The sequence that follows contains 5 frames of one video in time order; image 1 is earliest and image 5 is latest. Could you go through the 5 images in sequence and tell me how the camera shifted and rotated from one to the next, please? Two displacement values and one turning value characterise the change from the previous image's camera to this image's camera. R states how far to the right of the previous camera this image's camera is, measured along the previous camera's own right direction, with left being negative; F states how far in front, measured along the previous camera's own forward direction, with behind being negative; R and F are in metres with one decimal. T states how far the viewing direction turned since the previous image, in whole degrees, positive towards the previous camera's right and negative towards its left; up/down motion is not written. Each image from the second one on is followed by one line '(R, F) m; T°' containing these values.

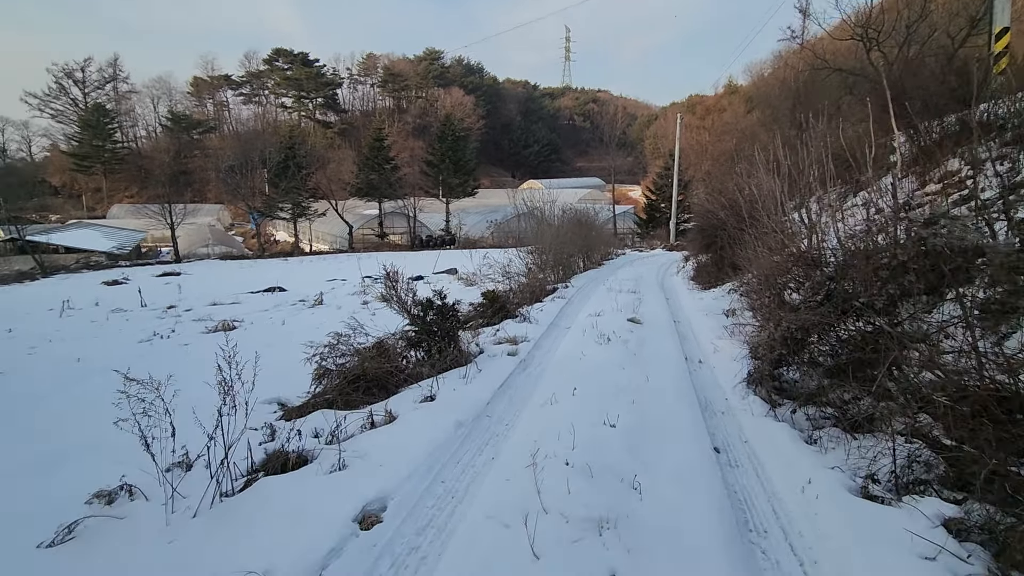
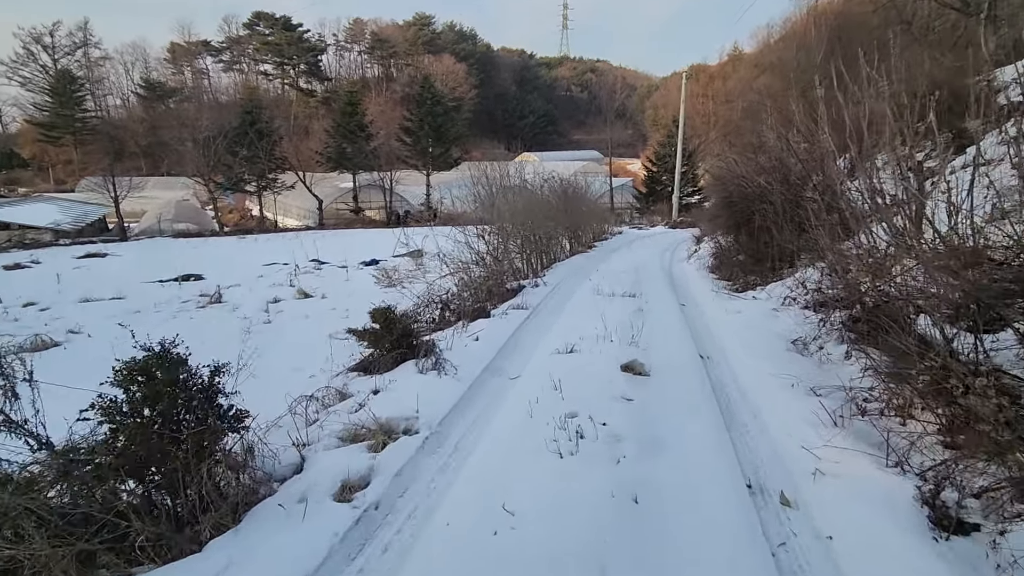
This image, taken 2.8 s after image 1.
(+1.0, +4.3) m; 0°
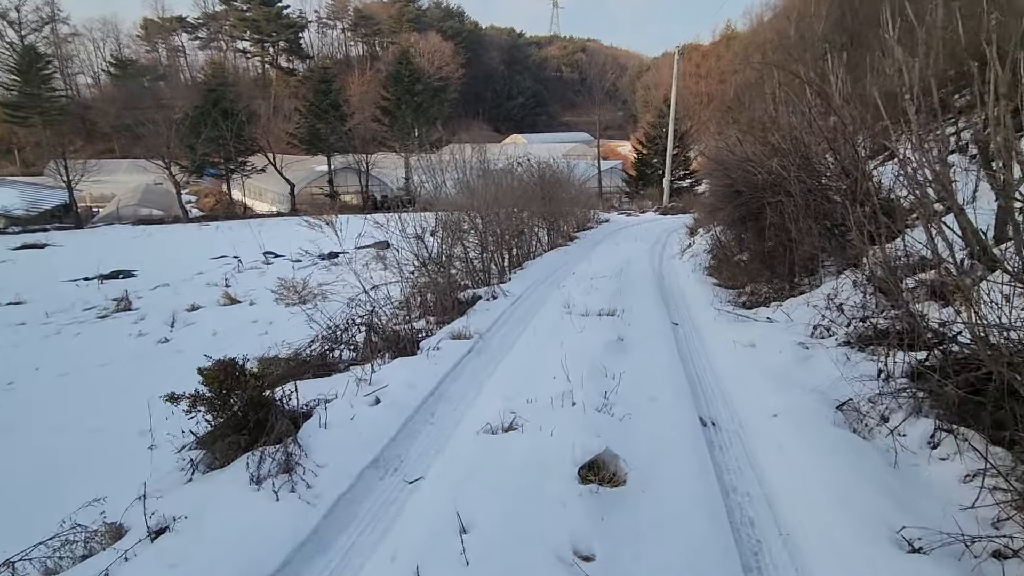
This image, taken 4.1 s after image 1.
(+0.6, +2.0) m; +1°
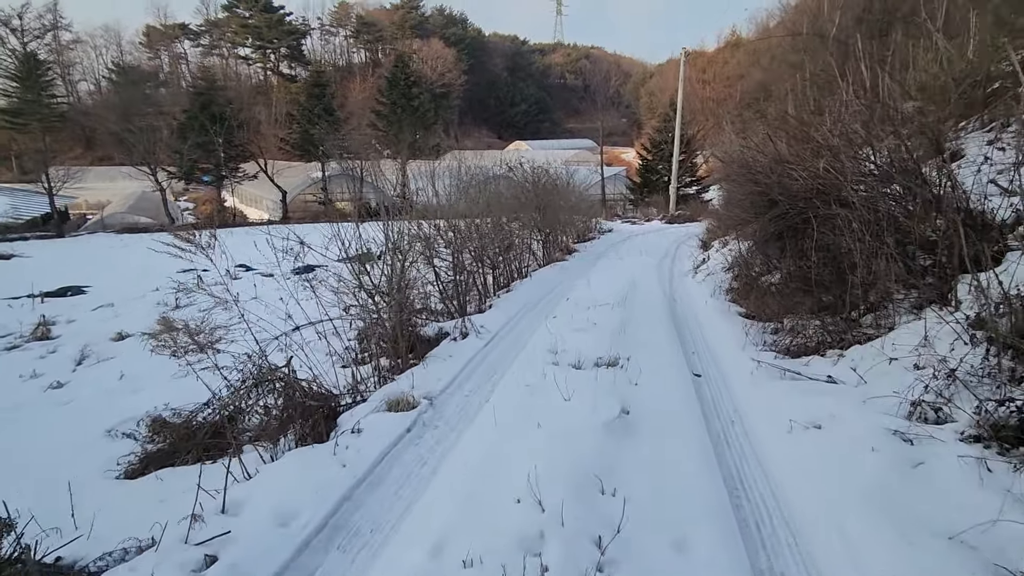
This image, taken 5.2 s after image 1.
(+0.4, +1.7) m; 0°
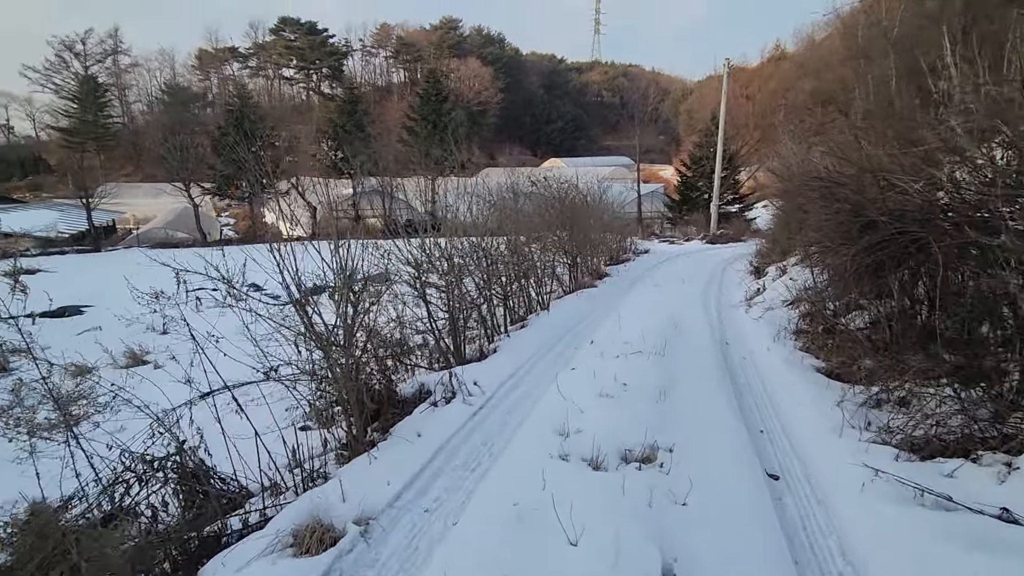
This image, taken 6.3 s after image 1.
(+0.3, +1.6) m; -4°
